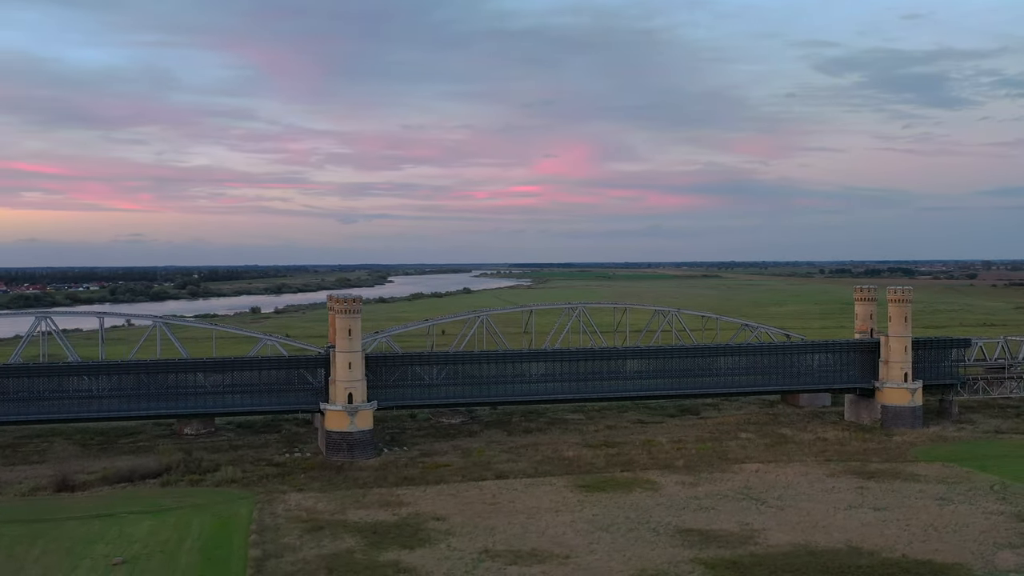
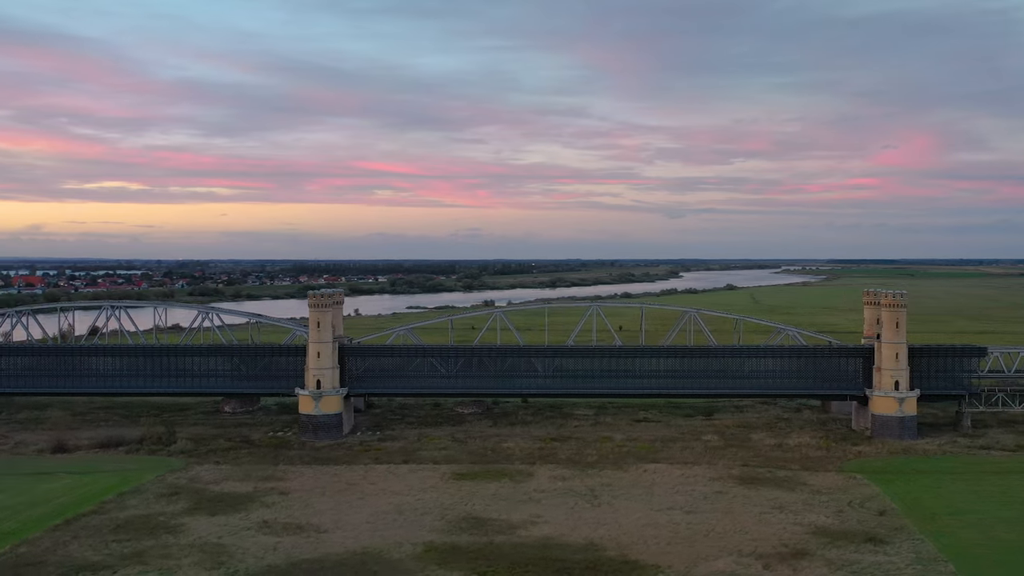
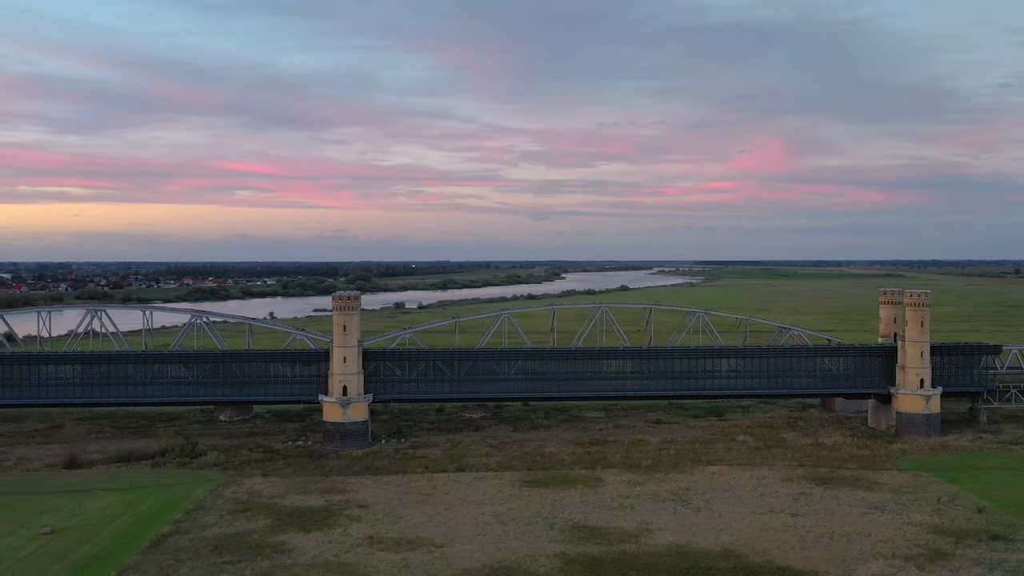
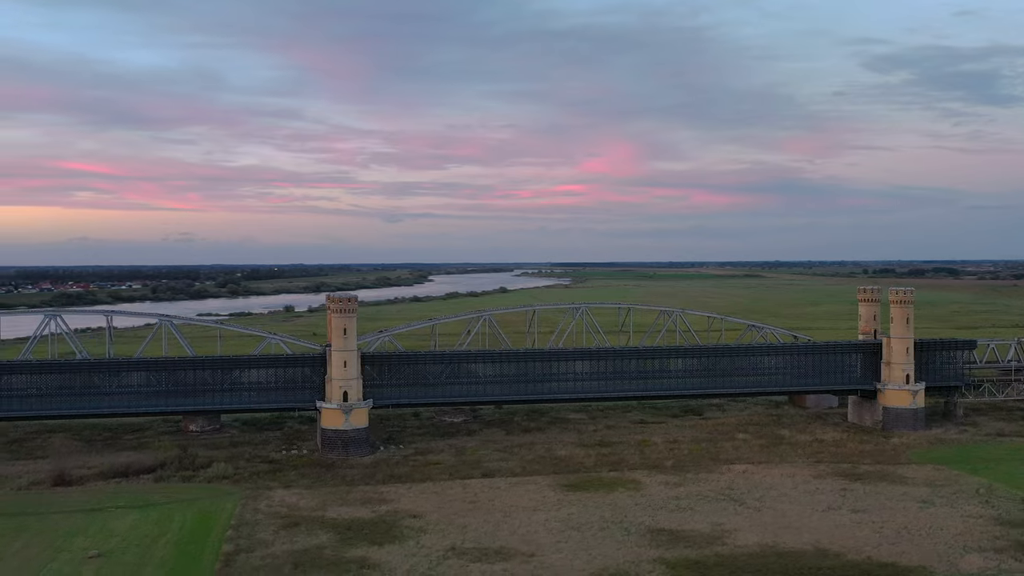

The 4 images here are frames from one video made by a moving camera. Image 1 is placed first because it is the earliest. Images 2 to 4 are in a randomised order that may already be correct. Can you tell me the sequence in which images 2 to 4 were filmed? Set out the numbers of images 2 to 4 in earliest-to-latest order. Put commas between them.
4, 3, 2
